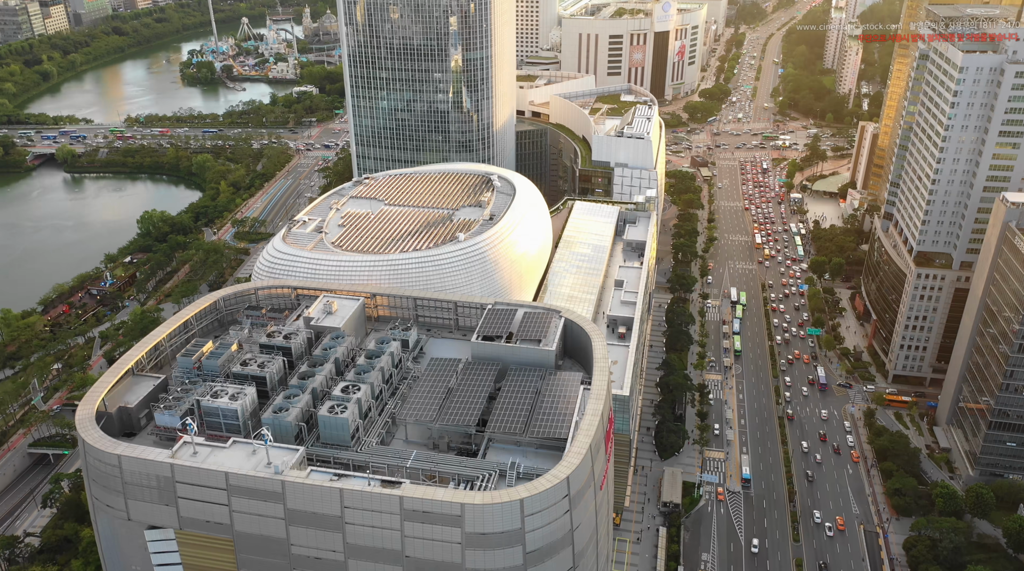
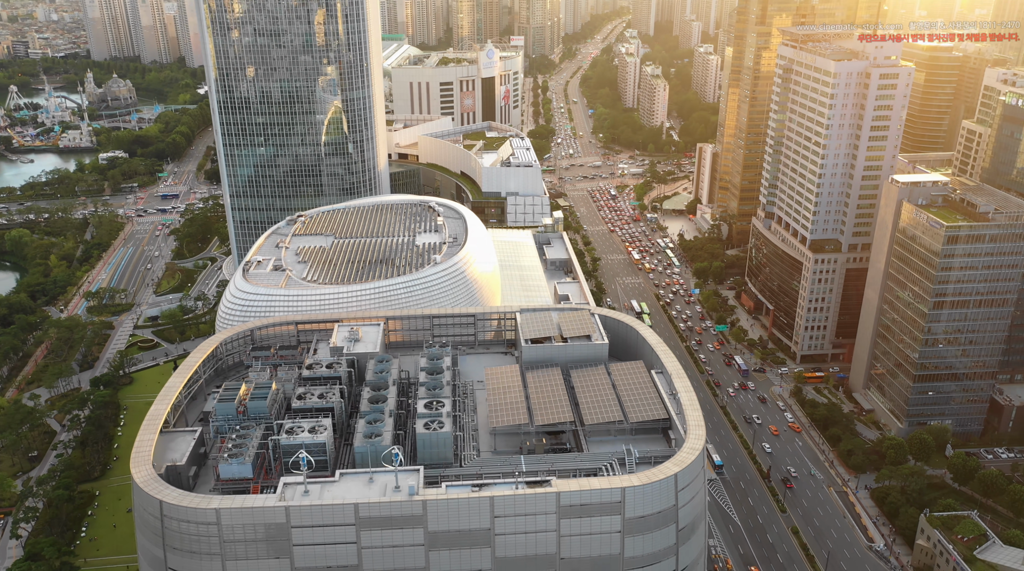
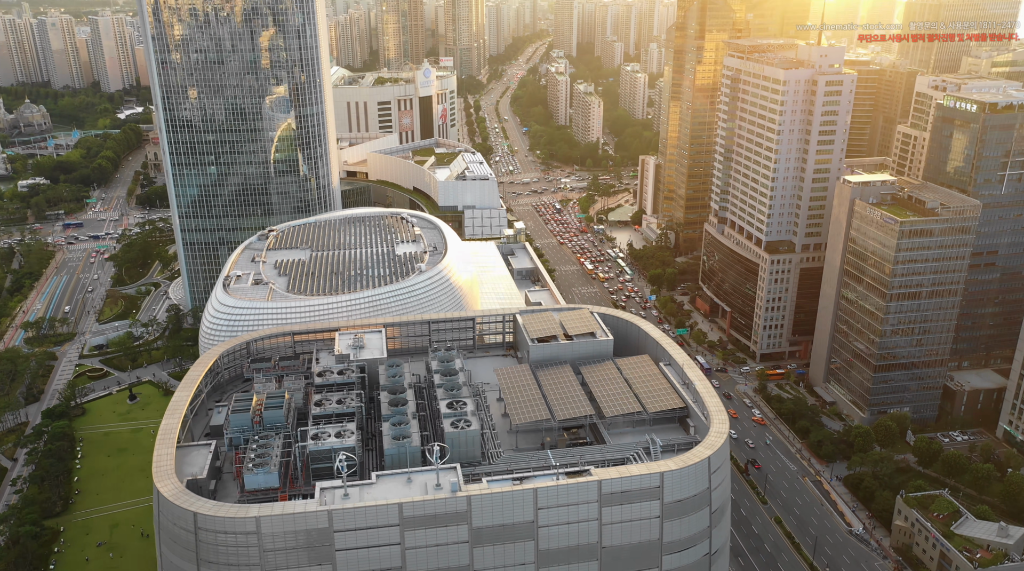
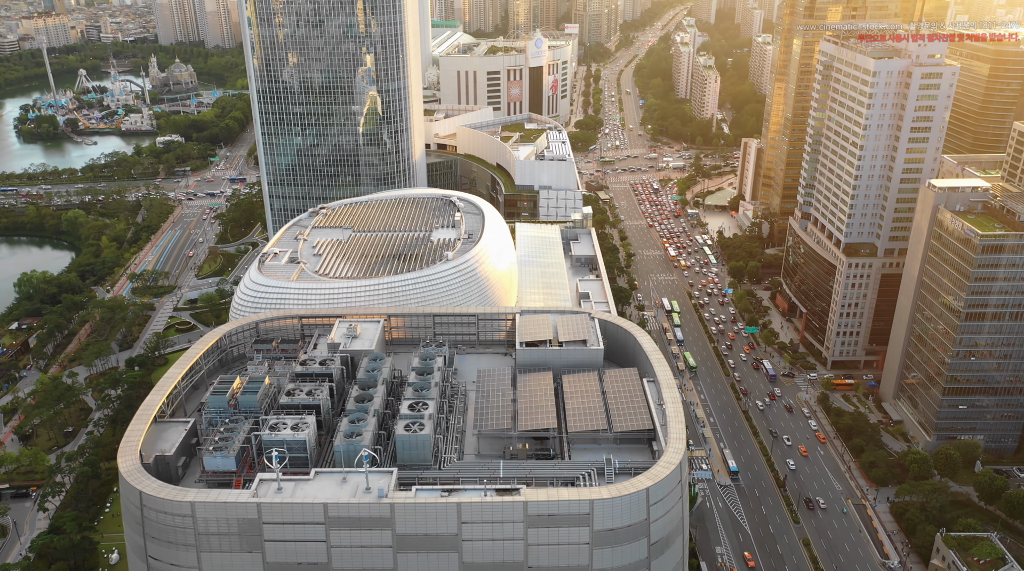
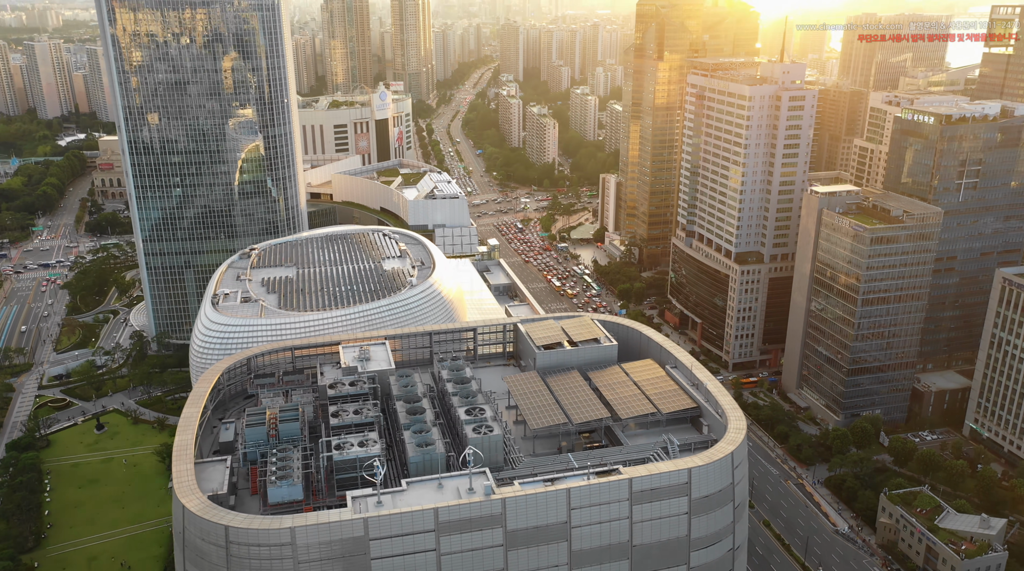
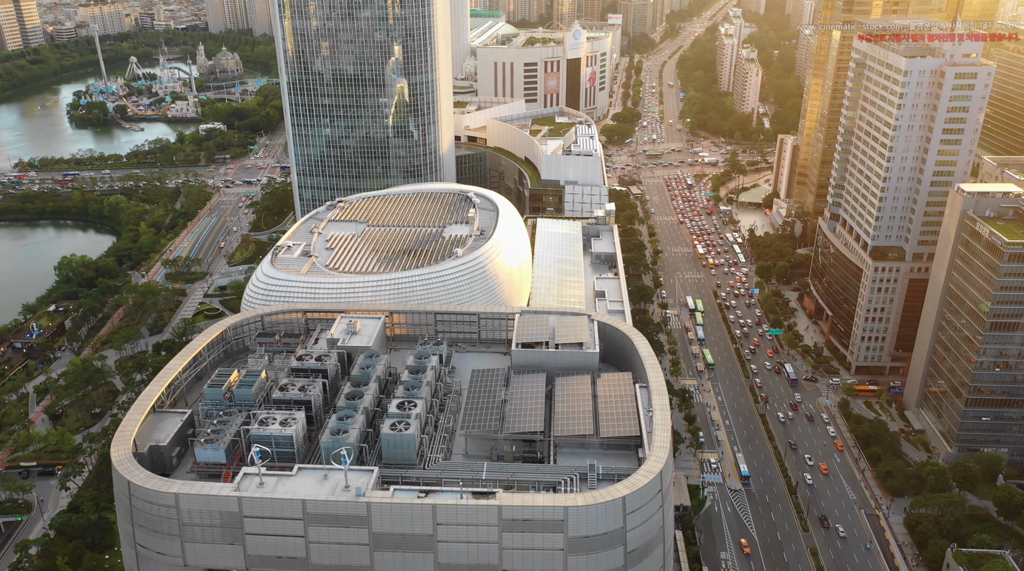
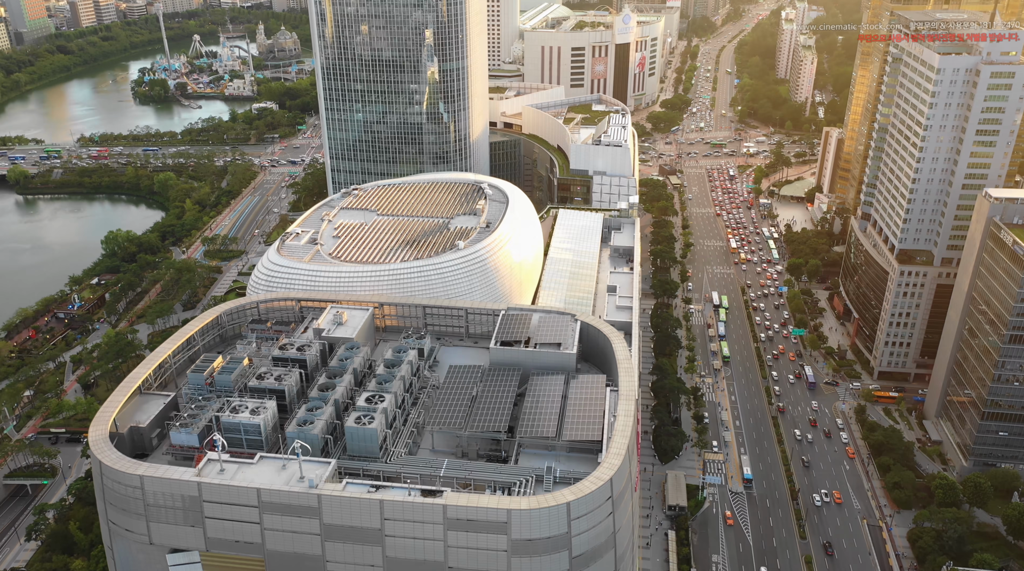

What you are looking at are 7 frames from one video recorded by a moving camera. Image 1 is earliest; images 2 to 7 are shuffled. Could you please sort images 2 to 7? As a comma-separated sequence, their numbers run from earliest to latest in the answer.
7, 6, 4, 2, 3, 5
